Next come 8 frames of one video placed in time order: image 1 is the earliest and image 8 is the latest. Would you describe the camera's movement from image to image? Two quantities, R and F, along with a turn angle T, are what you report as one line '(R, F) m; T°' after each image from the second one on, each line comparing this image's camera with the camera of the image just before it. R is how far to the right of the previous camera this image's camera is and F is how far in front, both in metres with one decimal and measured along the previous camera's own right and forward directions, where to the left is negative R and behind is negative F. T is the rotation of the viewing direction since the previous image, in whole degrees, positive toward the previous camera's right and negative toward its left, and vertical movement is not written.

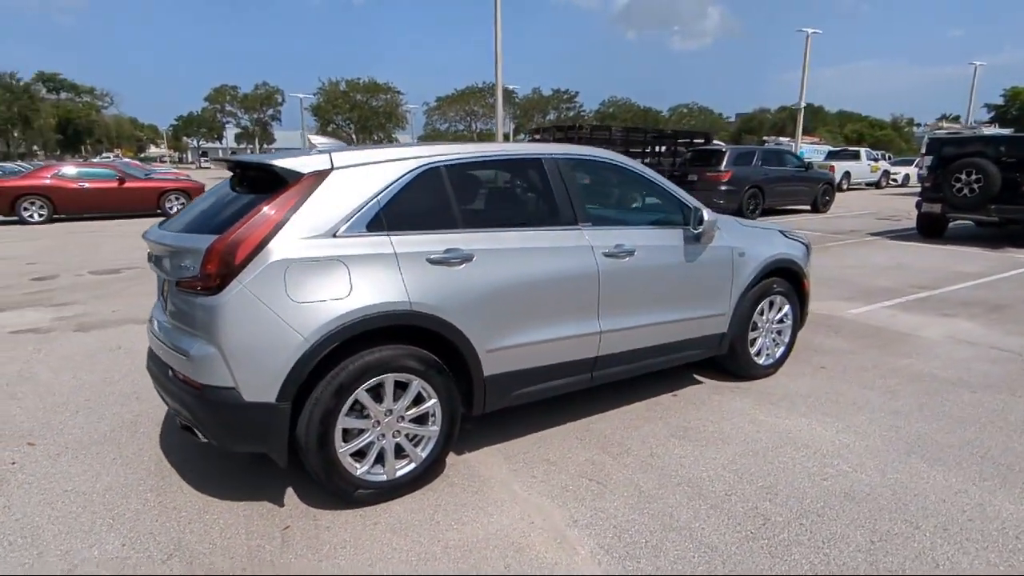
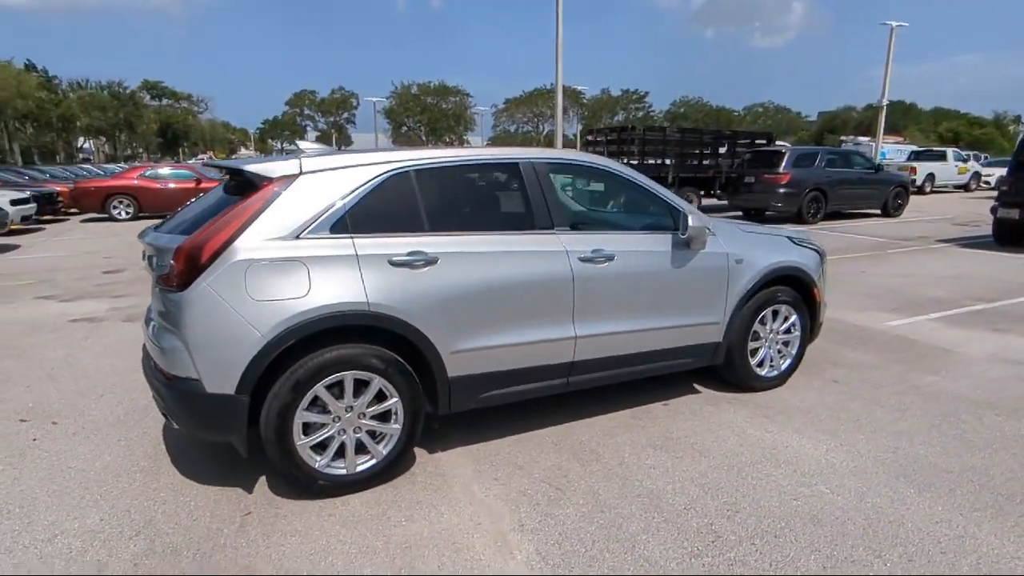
(+0.7, 0.0) m; -7°
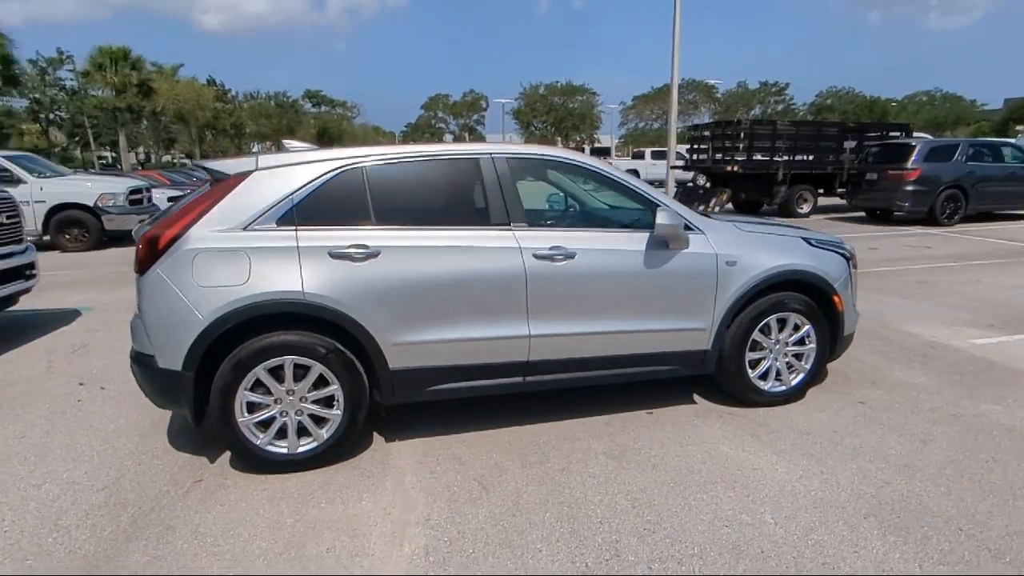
(+1.2, +0.2) m; -12°
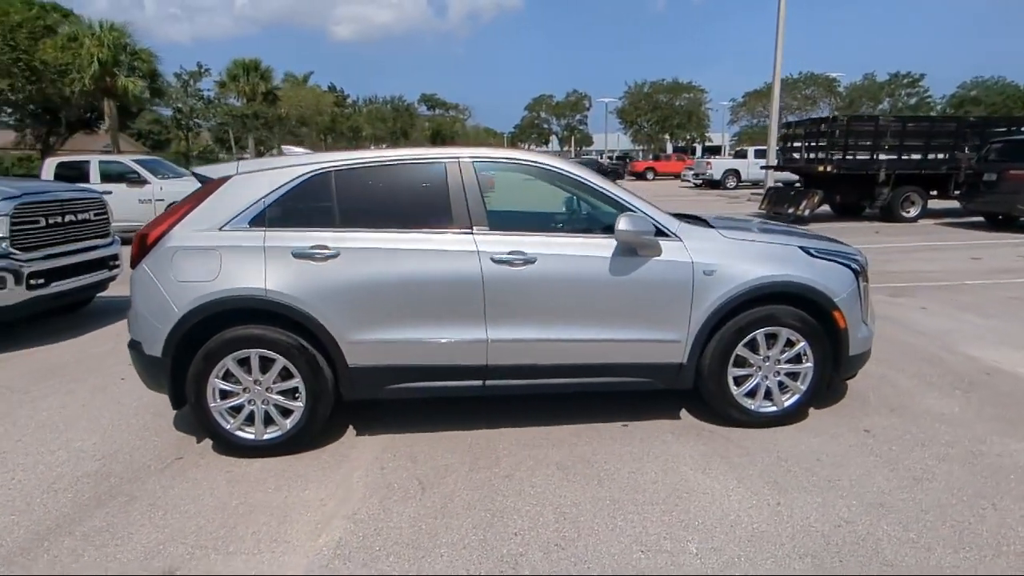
(+1.0, +0.1) m; -10°
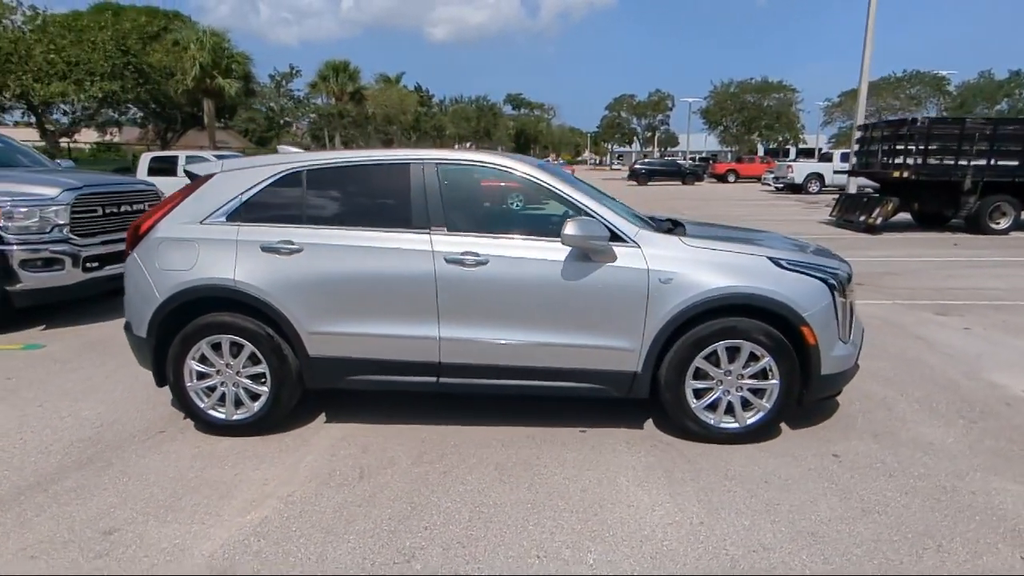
(+0.9, 0.0) m; -8°
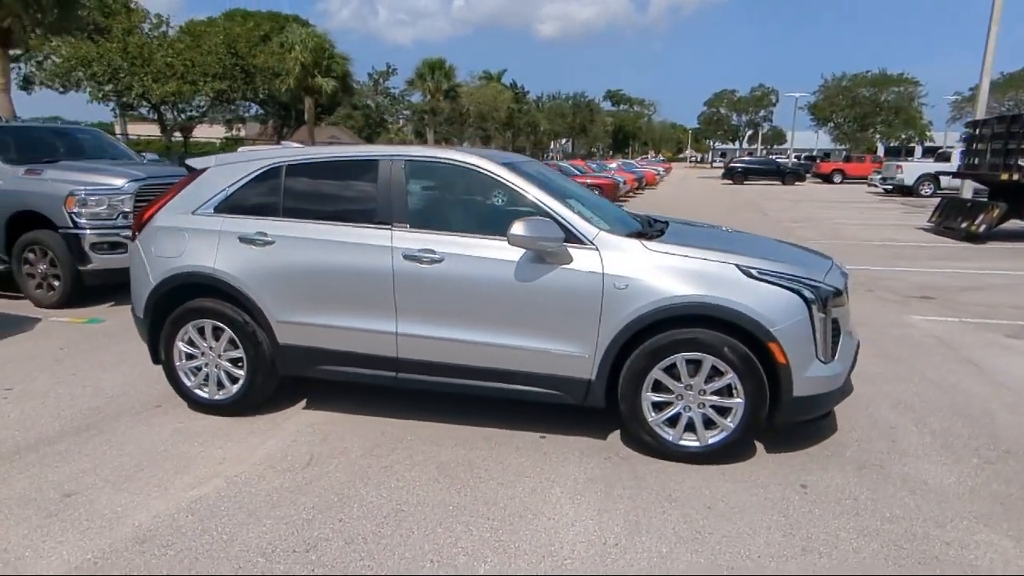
(+0.9, +0.1) m; -9°
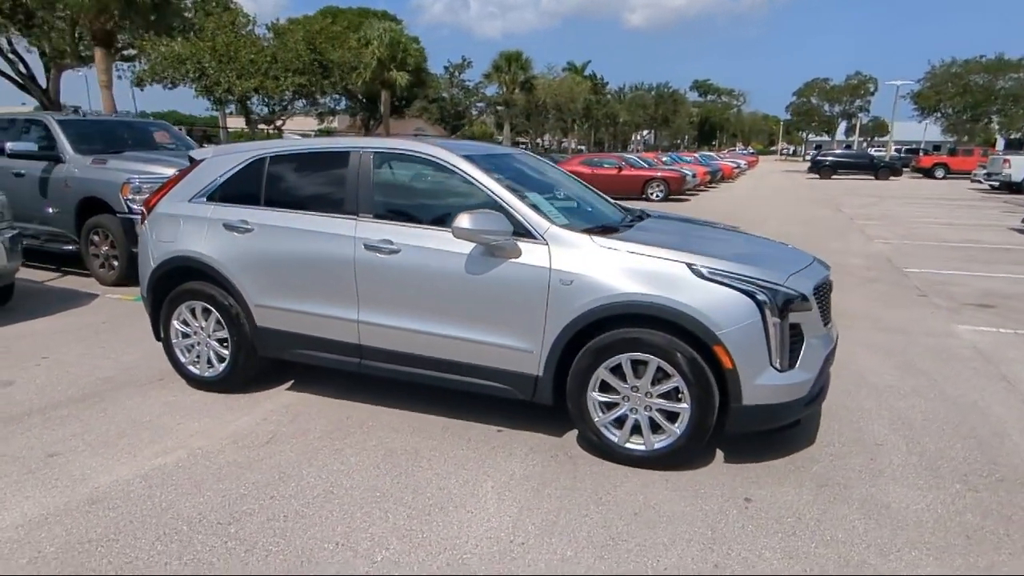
(+0.8, +0.1) m; -7°
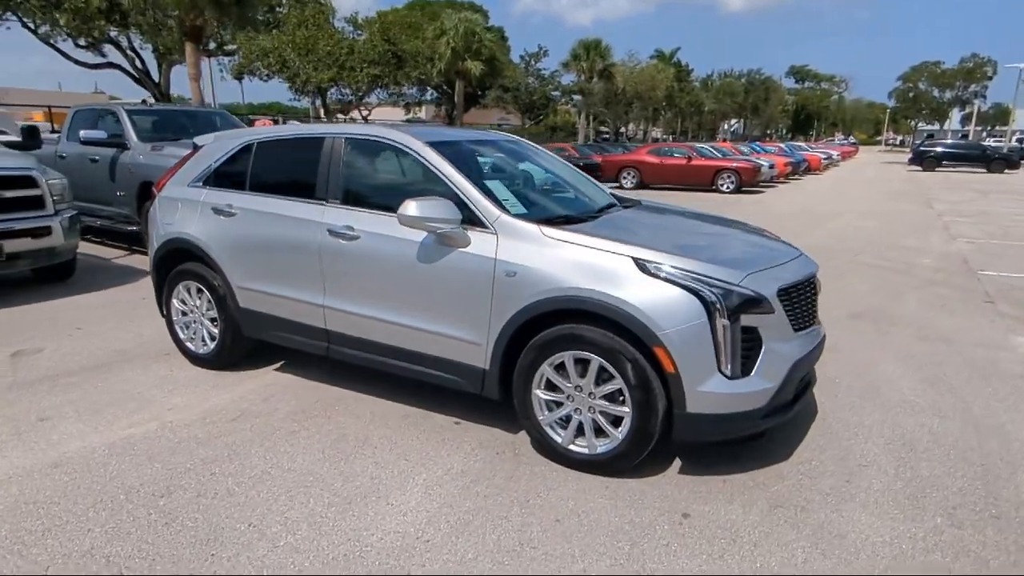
(+0.8, +0.2) m; -8°
